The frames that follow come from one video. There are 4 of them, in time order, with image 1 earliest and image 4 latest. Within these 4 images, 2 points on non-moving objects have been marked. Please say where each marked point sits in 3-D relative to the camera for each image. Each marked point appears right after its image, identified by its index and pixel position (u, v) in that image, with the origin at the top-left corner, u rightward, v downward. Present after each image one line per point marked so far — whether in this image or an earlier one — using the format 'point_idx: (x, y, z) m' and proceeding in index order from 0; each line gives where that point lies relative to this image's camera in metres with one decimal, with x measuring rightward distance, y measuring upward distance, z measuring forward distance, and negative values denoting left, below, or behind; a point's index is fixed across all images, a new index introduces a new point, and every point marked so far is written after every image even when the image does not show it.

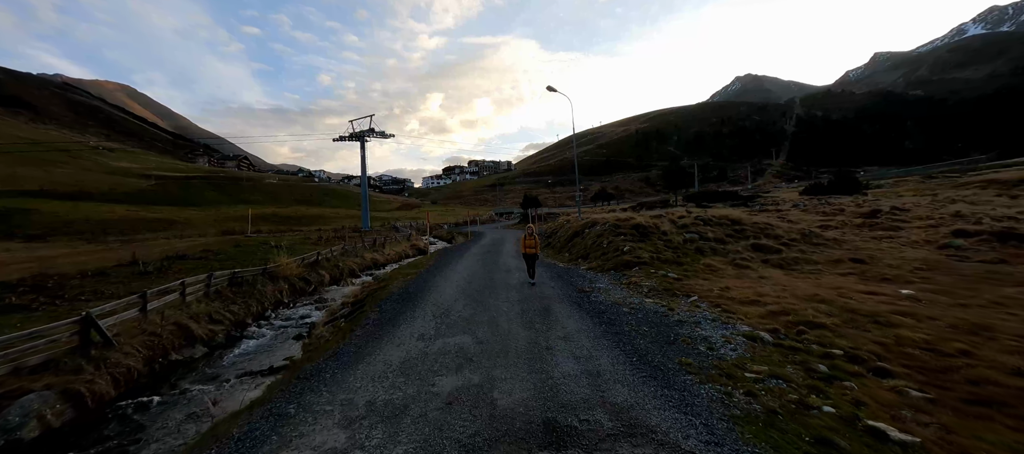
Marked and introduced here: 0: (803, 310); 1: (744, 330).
0: (+7.0, -2.0, +9.8) m
1: (+4.9, -2.2, +8.7) m
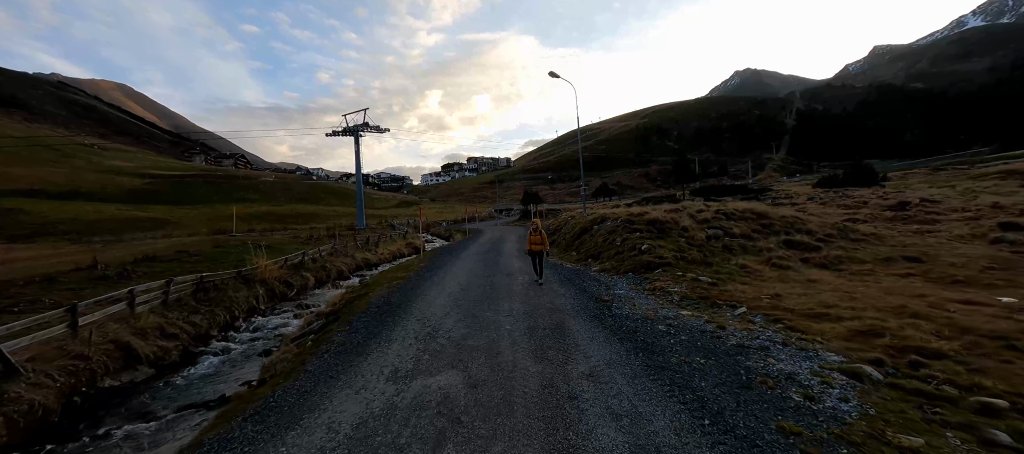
0: (+7.1, -1.9, +7.5) m
1: (+5.0, -2.1, +6.3) m
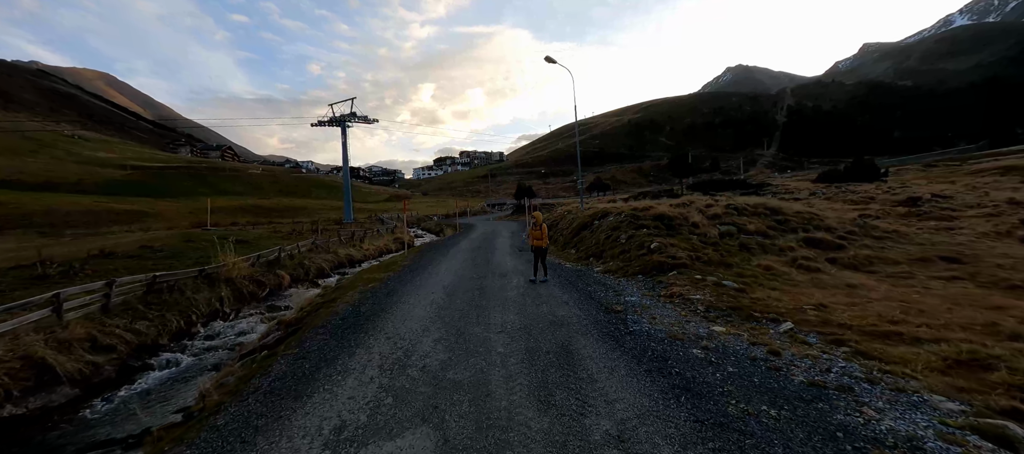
0: (+7.0, -1.8, +5.8) m
1: (+4.9, -2.1, +4.6) m
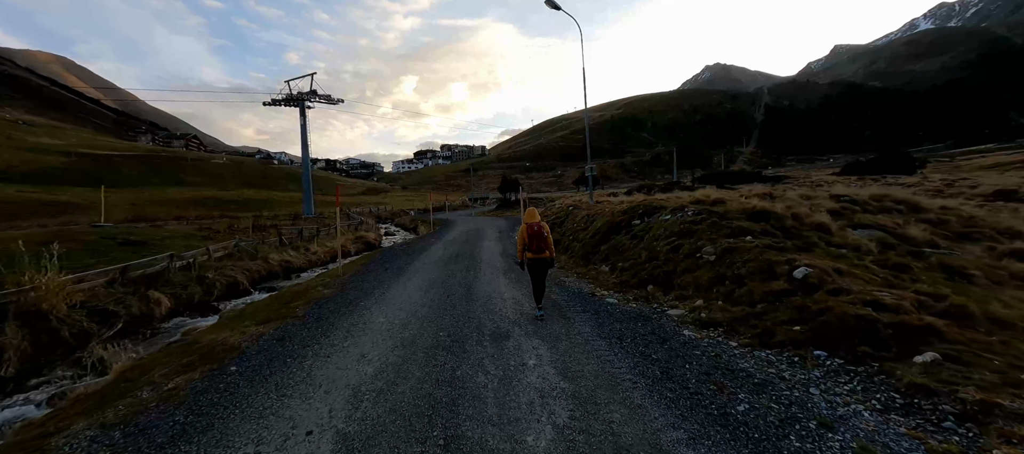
0: (+7.5, -2.1, -1.5) m
1: (+5.5, -2.3, -2.8) m
